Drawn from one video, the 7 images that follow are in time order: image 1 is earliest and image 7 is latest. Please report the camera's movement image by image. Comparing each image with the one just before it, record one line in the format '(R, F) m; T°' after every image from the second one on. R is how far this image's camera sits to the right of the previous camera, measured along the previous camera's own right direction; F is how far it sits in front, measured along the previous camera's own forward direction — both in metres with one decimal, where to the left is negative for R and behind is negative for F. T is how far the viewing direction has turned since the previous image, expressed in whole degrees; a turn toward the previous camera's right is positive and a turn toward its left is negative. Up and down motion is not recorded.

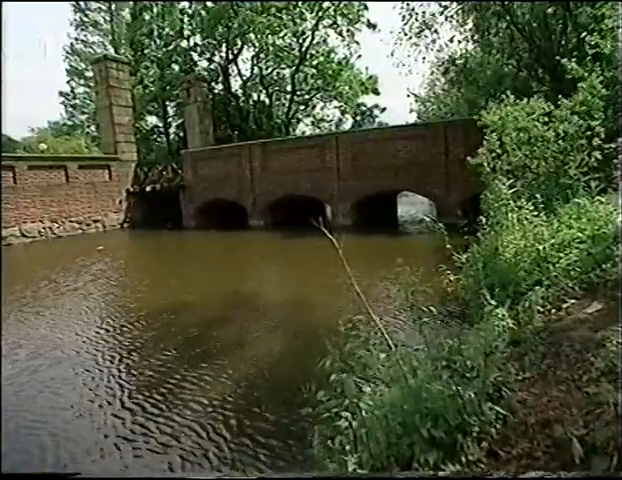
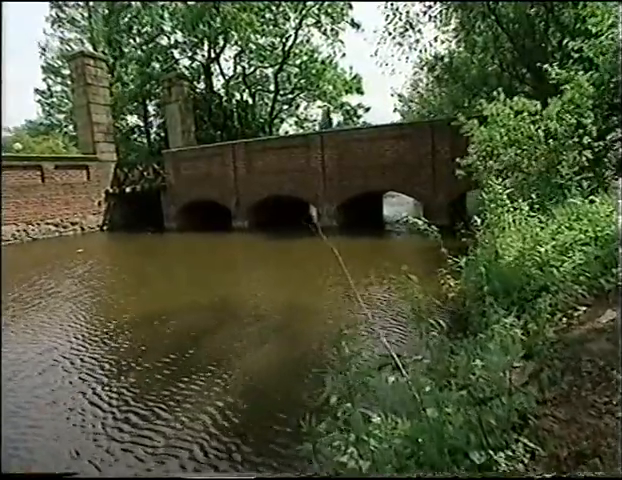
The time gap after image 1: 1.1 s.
(-0.1, +0.2) m; +2°
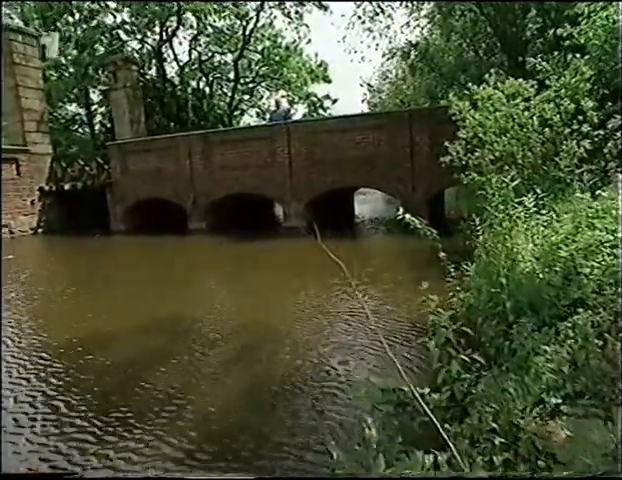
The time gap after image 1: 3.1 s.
(-0.1, +1.0) m; +4°
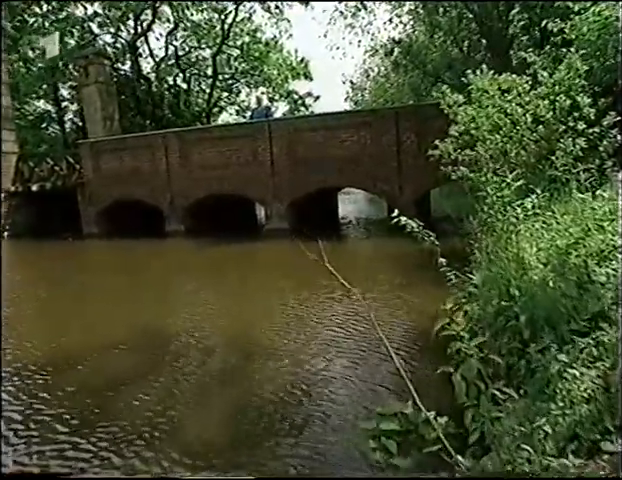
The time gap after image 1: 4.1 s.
(-0.1, +0.4) m; +2°
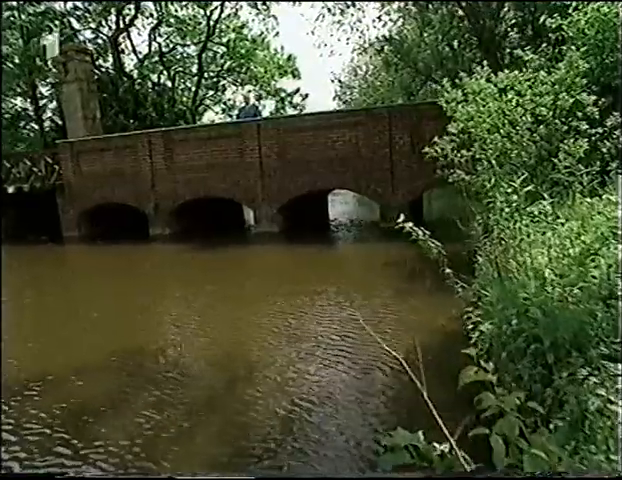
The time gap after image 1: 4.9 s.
(-0.1, +0.3) m; +1°
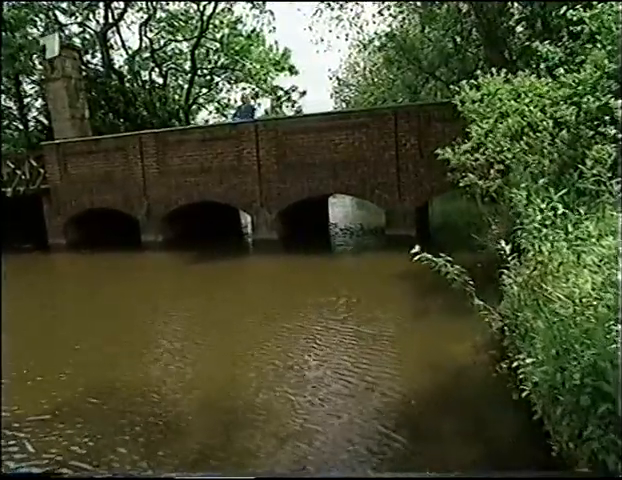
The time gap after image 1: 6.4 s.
(-0.1, +0.5) m; +1°
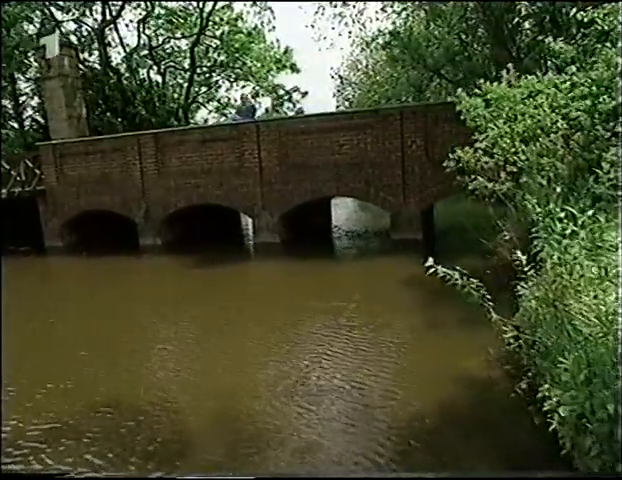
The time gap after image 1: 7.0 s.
(0.0, +0.2) m; 0°
